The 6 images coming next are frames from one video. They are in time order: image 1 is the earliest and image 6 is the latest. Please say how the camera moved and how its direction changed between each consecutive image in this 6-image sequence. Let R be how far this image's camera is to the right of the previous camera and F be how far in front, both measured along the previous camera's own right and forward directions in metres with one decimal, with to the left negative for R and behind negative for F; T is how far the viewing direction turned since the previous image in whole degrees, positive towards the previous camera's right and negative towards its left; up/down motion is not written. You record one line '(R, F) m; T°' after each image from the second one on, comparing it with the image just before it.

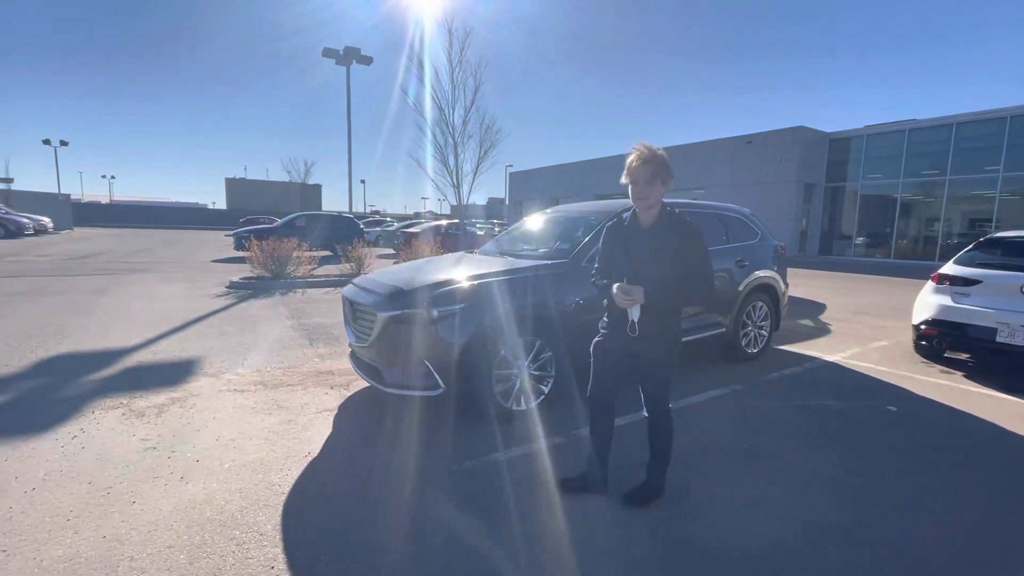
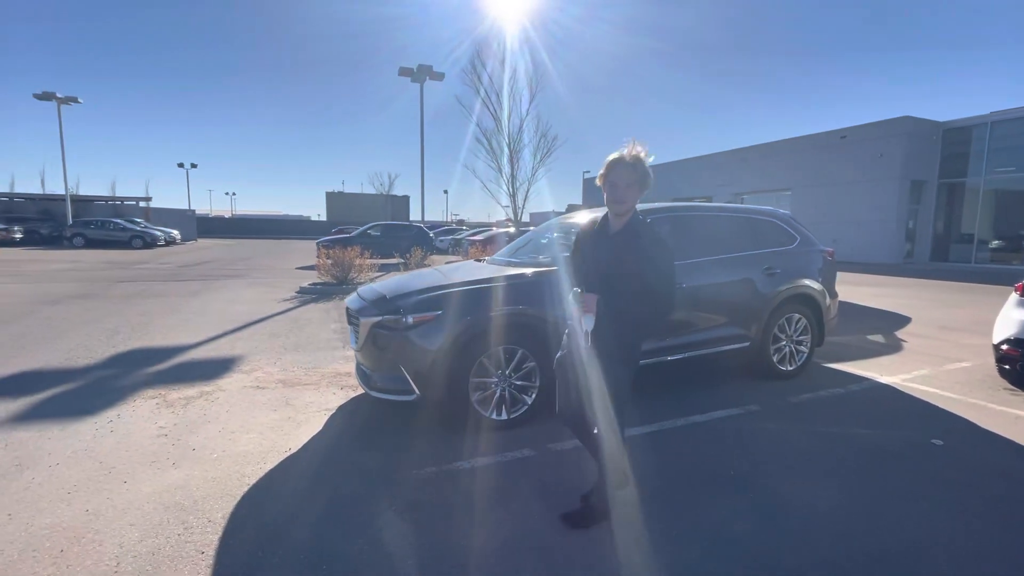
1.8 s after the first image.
(+0.9, +0.1) m; -10°
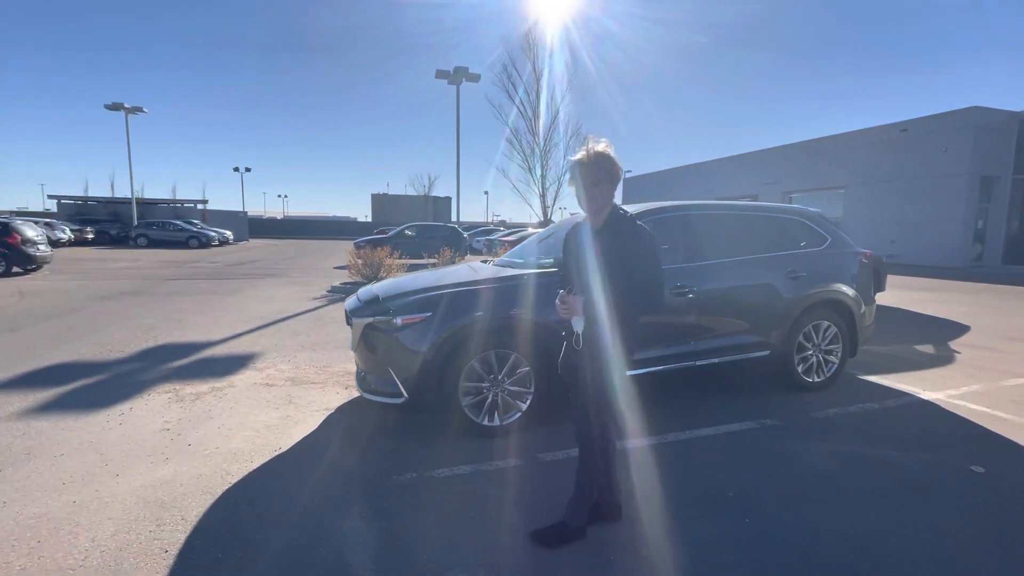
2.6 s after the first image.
(+0.4, +0.2) m; -5°
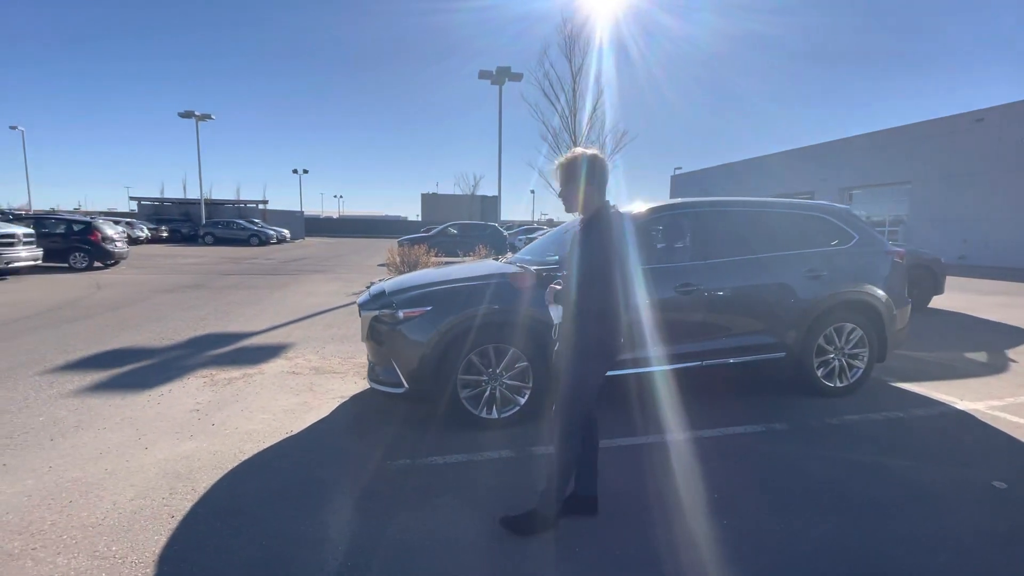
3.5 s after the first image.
(+0.4, -0.1) m; -6°
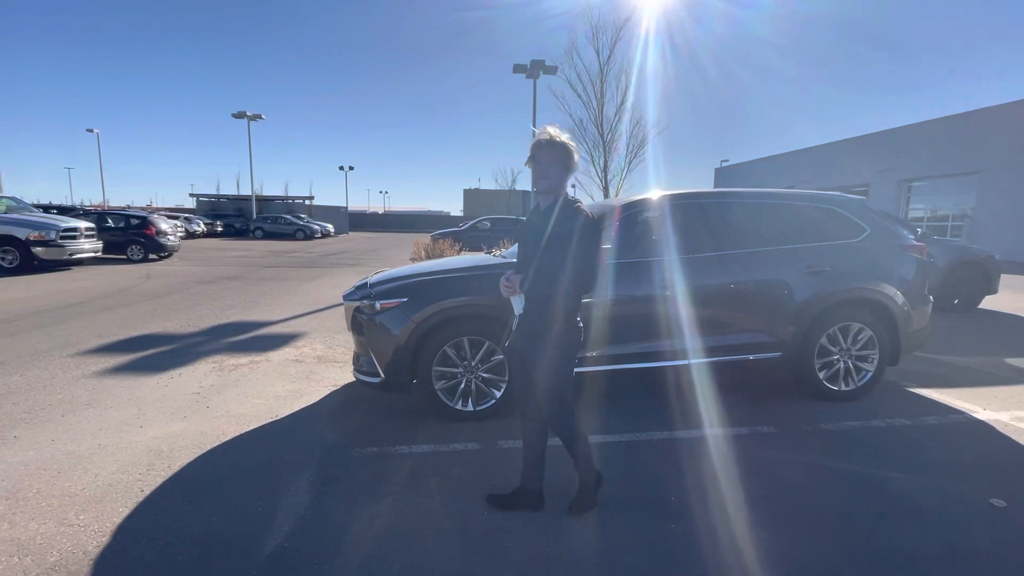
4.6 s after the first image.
(+0.6, +0.1) m; -5°
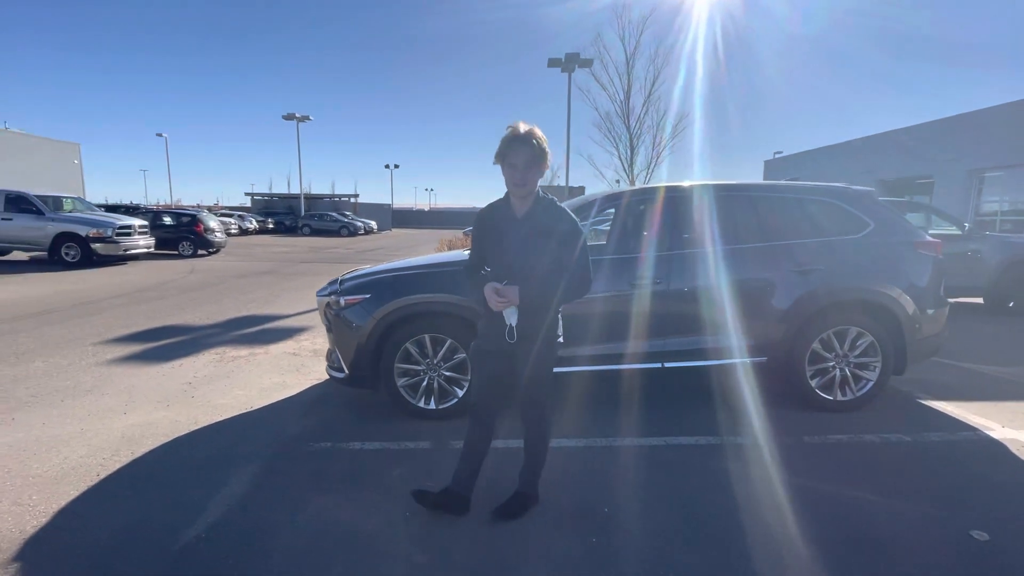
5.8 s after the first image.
(+0.7, +0.1) m; -5°
